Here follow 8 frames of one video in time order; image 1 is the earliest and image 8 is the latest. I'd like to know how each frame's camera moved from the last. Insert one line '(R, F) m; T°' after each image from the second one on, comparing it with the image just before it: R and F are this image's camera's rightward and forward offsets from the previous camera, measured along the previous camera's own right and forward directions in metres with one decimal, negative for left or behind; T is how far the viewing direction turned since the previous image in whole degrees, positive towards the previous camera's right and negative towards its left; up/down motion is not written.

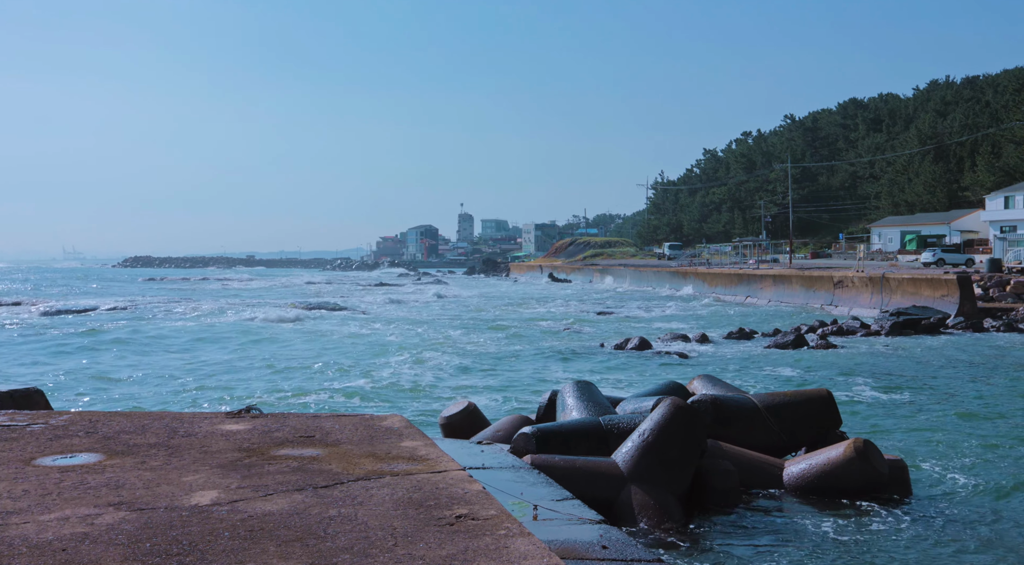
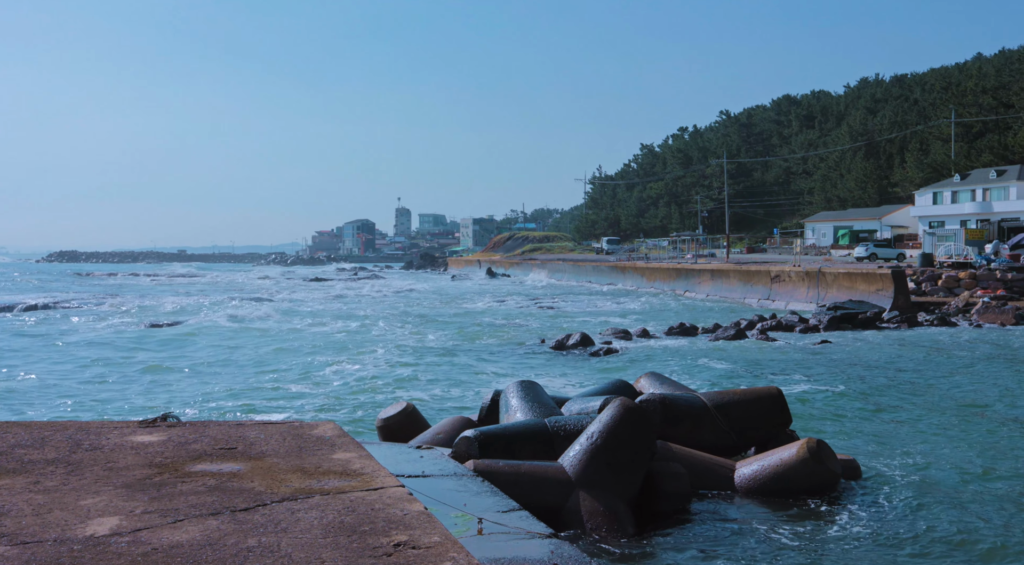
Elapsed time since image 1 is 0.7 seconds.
(0.0, +0.4) m; +4°
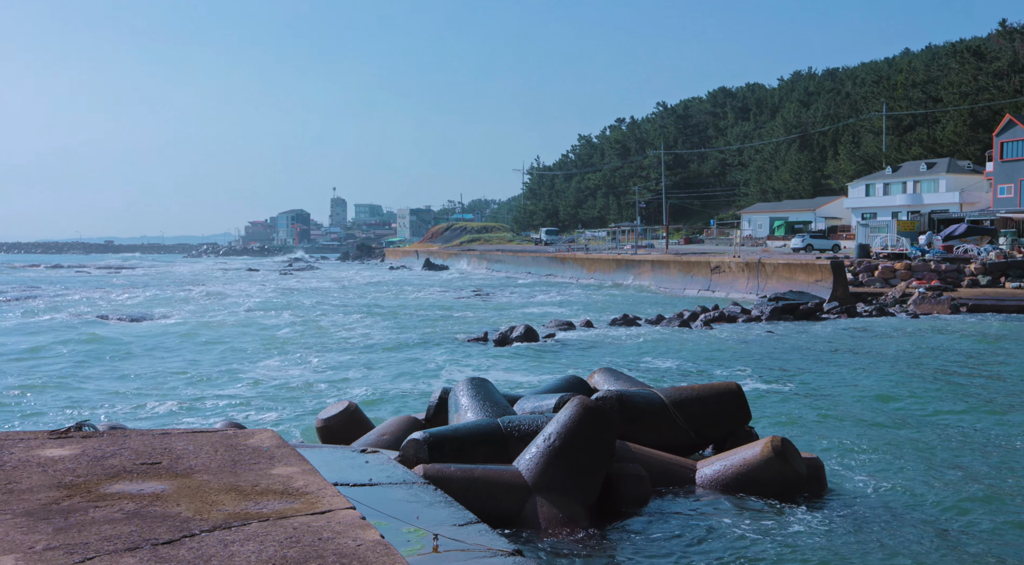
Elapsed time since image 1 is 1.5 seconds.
(-0.1, +0.5) m; +4°
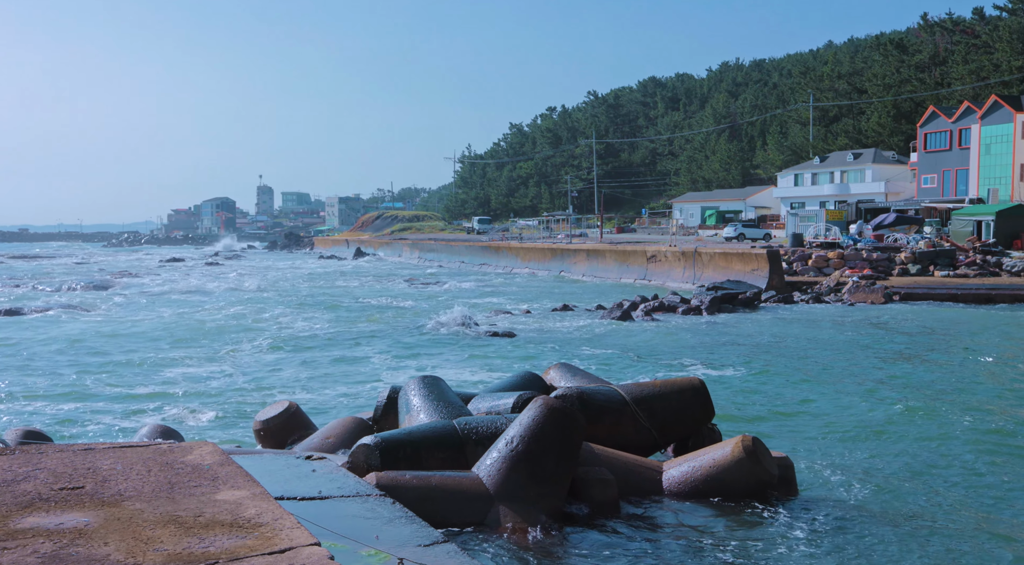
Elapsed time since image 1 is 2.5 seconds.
(-0.2, +0.5) m; +4°
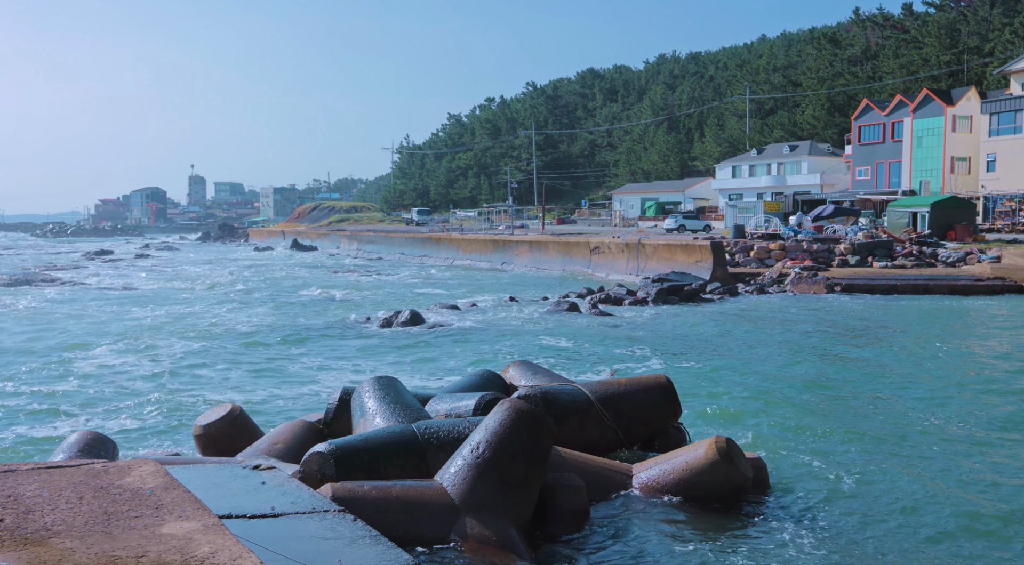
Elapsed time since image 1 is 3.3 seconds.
(-0.2, +0.4) m; +4°
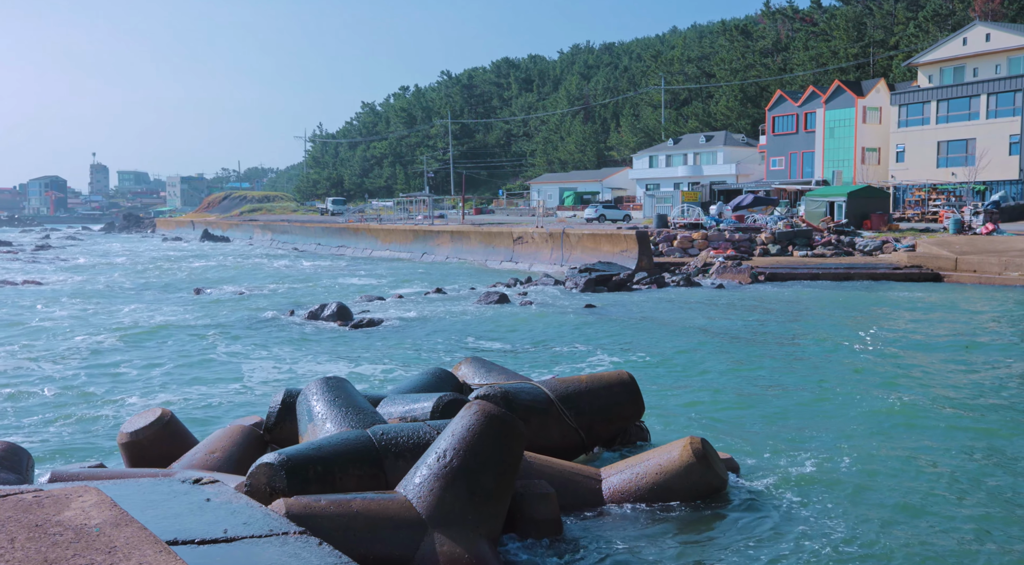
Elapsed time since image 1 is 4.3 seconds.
(-0.3, +0.5) m; +5°
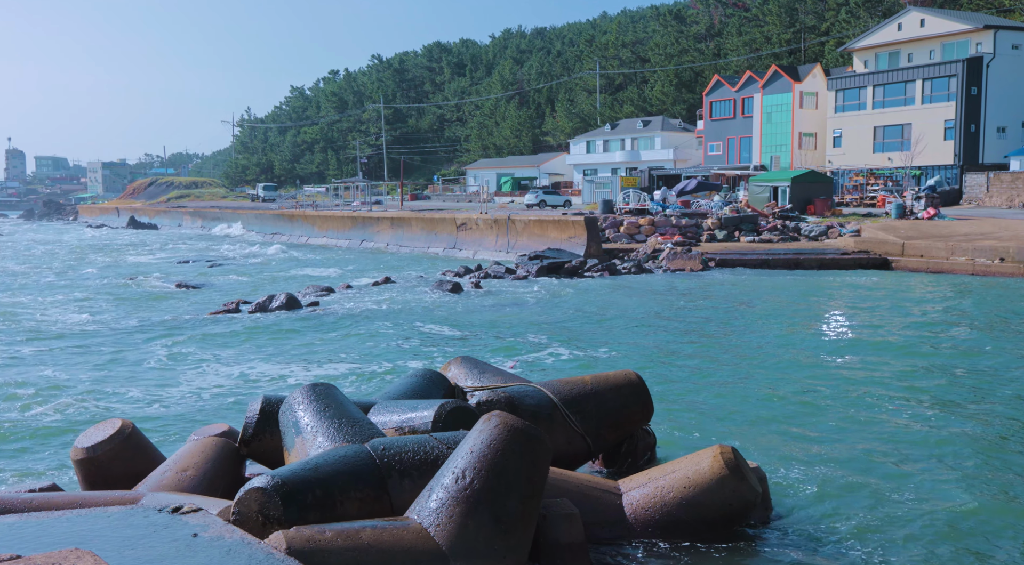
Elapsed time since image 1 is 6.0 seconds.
(-0.5, +0.6) m; +4°
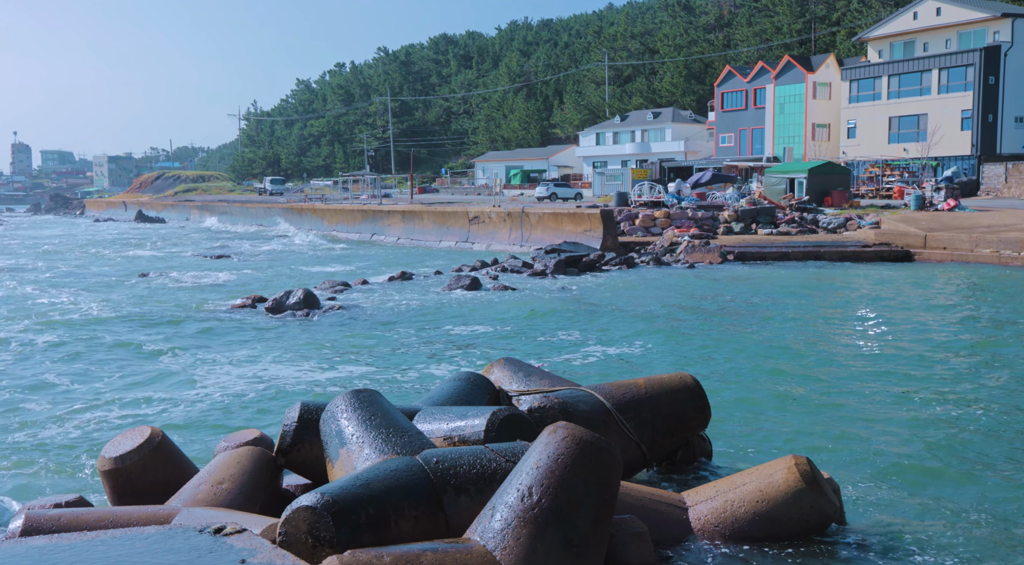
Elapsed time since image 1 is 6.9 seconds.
(-0.3, +0.4) m; 0°
